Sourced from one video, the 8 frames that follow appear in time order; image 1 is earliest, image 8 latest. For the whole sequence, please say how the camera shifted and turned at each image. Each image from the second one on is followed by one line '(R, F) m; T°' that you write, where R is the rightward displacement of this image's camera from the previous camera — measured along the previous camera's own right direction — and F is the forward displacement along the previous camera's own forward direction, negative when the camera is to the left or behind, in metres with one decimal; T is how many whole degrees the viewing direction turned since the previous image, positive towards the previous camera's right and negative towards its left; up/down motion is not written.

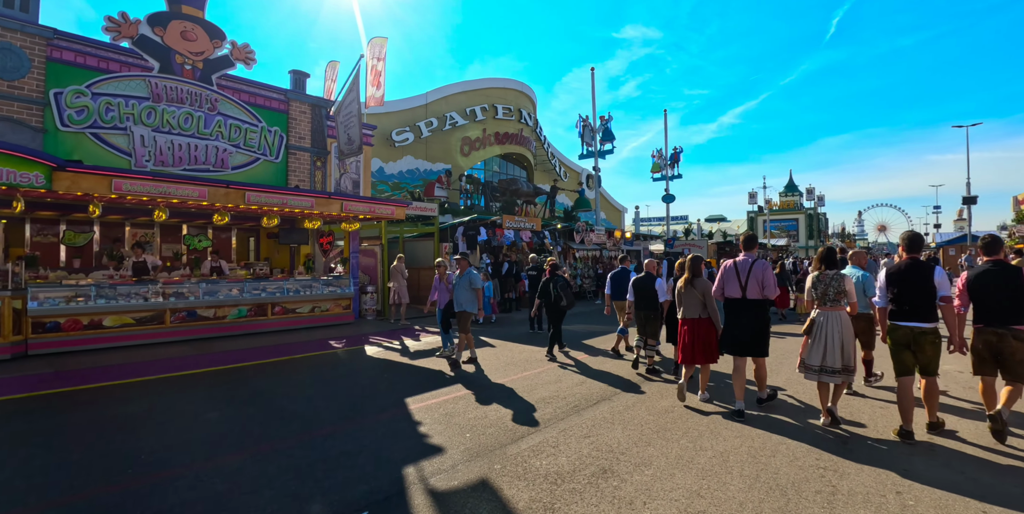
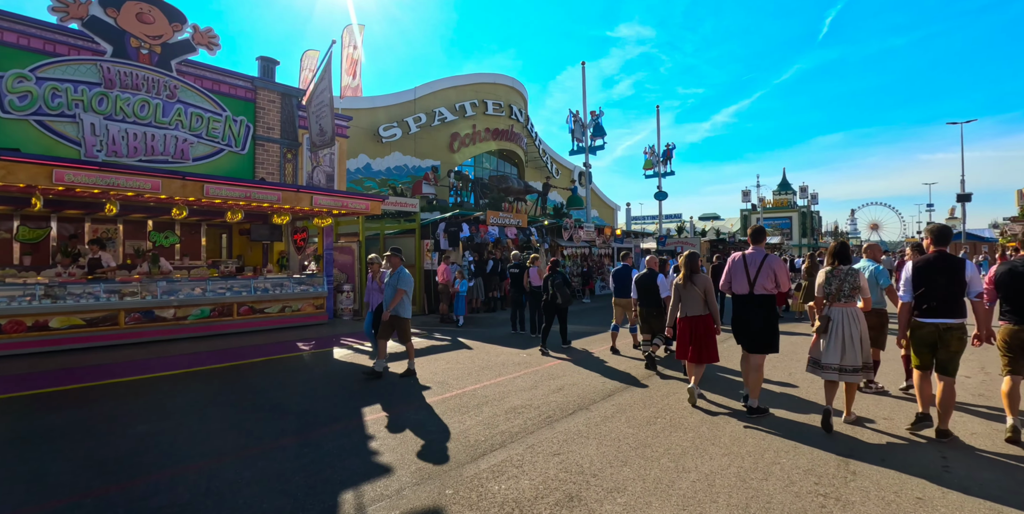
(+0.3, +0.6) m; +1°
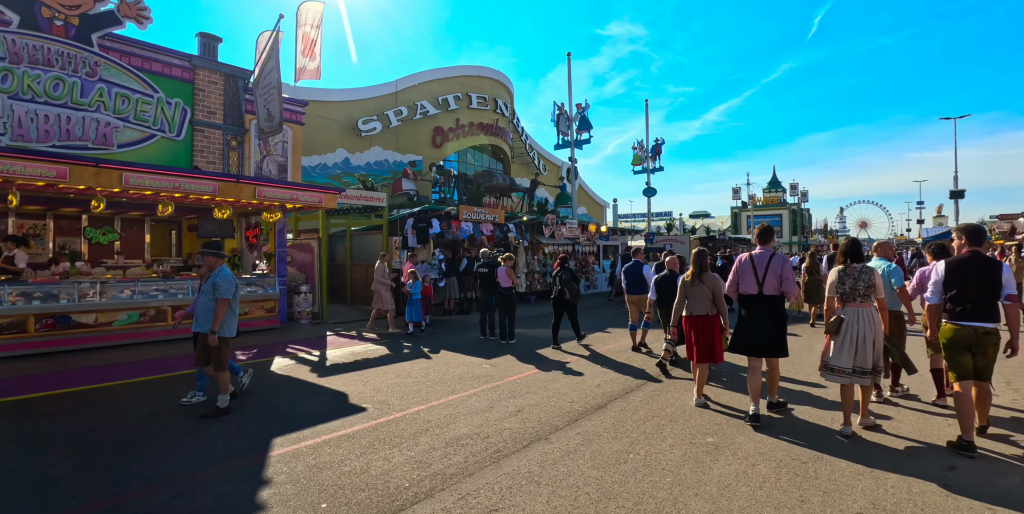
(+0.5, +1.0) m; +1°
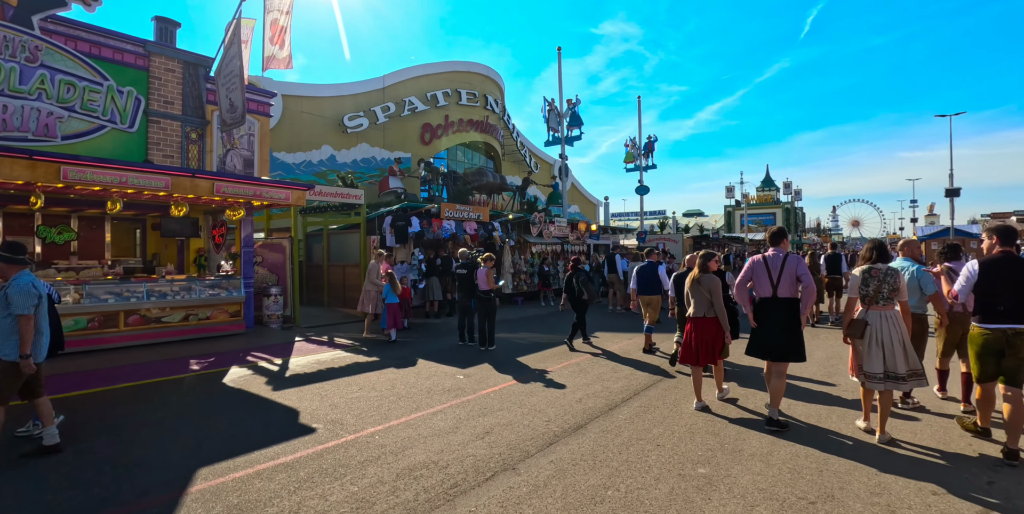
(+0.3, +0.6) m; +1°
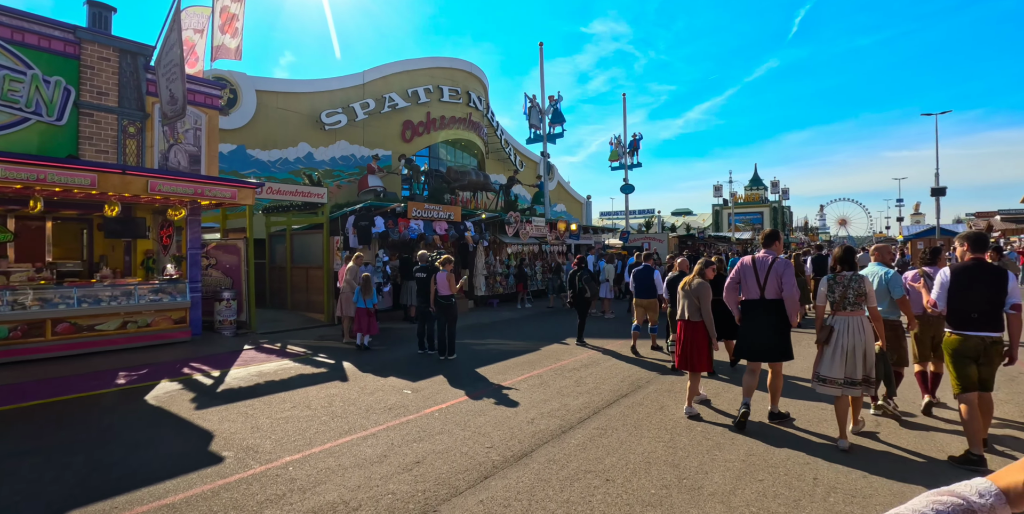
(+0.6, +0.5) m; +1°
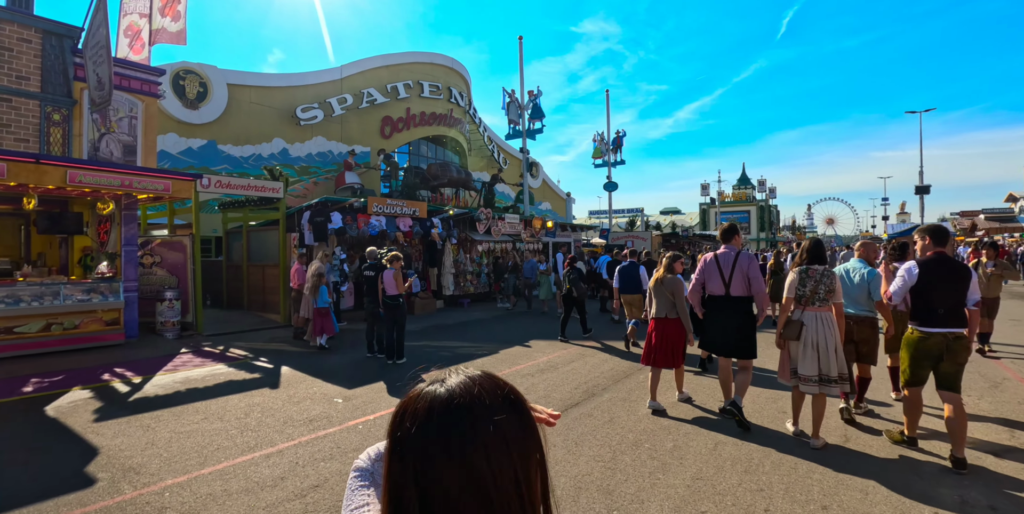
(+0.7, +0.5) m; +1°
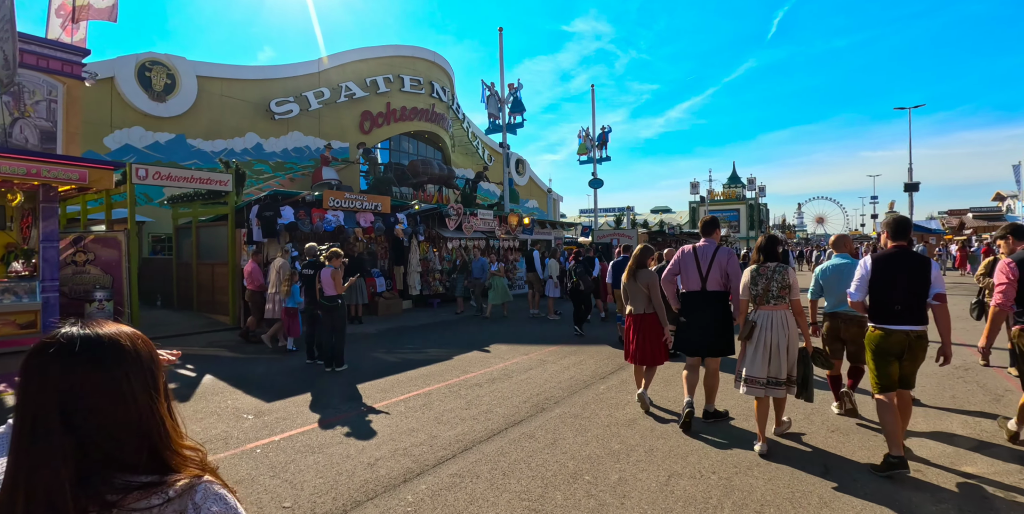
(+0.6, +0.7) m; +1°
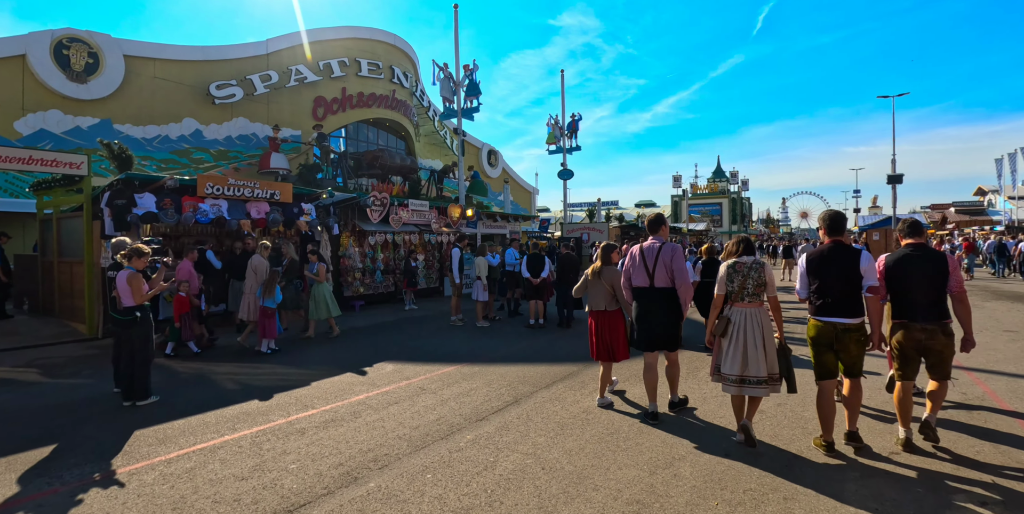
(+1.5, +1.6) m; +1°
